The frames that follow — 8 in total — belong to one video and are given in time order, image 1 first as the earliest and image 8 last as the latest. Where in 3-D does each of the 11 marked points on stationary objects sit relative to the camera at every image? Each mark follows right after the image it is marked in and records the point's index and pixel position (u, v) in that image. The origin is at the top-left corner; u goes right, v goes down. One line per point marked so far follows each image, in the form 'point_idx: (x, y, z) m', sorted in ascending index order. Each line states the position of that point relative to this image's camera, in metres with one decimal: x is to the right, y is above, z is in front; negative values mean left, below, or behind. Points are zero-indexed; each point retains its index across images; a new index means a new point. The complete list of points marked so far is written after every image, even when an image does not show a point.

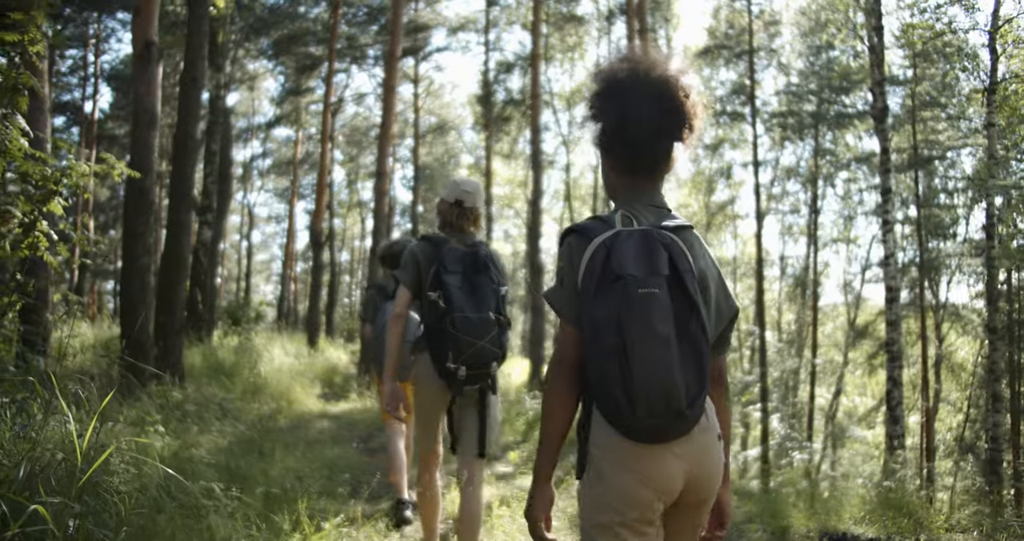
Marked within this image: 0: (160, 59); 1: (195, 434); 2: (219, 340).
0: (-3.7, +2.2, +9.9) m
1: (-2.5, -1.3, +7.3) m
2: (-4.3, -1.0, +13.8) m
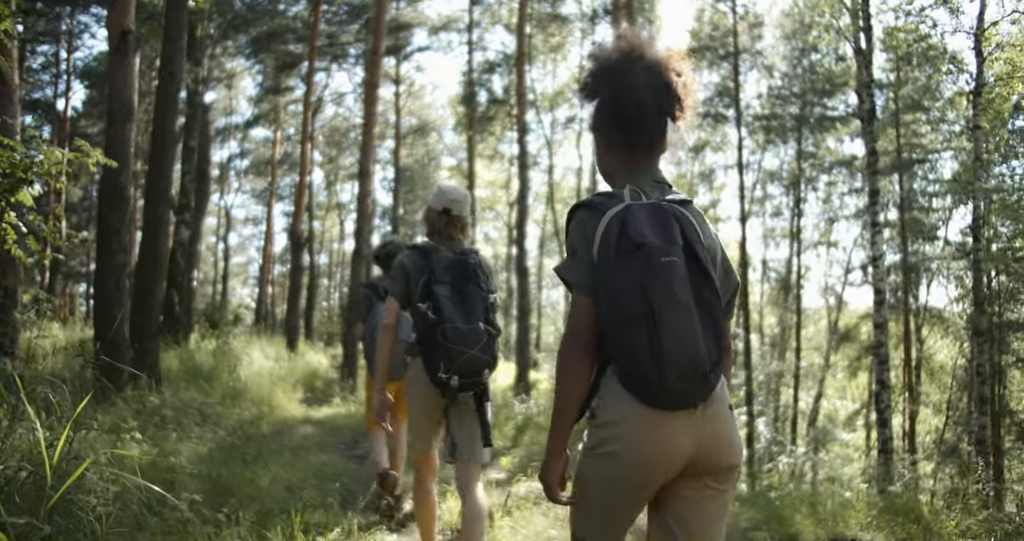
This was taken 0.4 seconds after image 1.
0: (-3.8, +2.2, +9.5) m
1: (-2.5, -1.3, +7.0) m
2: (-4.5, -1.0, +13.4) m
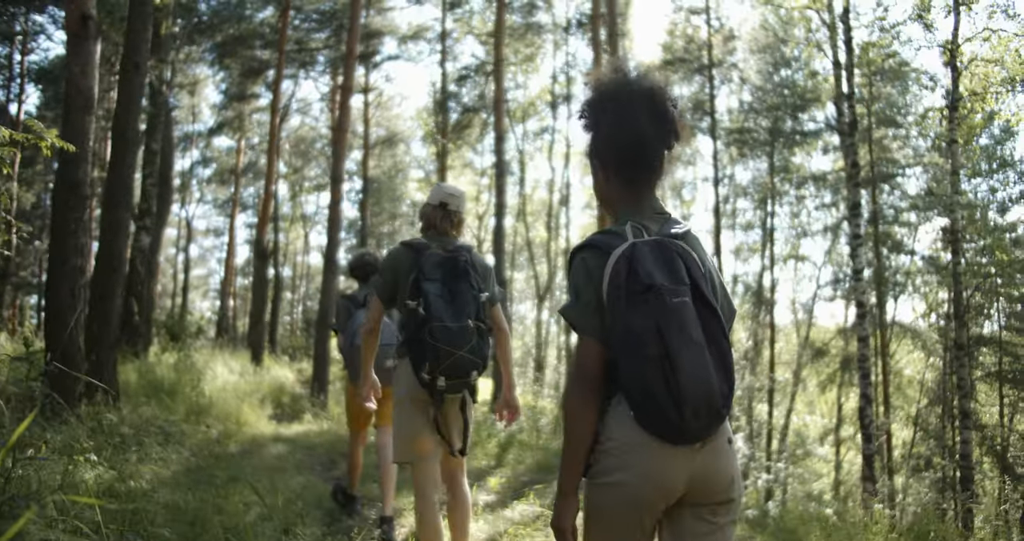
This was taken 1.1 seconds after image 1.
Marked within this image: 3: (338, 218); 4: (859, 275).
0: (-3.9, +2.2, +8.8) m
1: (-2.5, -1.3, +6.3) m
2: (-4.8, -1.2, +12.6) m
3: (-2.6, +0.8, +14.2) m
4: (+6.2, -0.1, +17.0) m
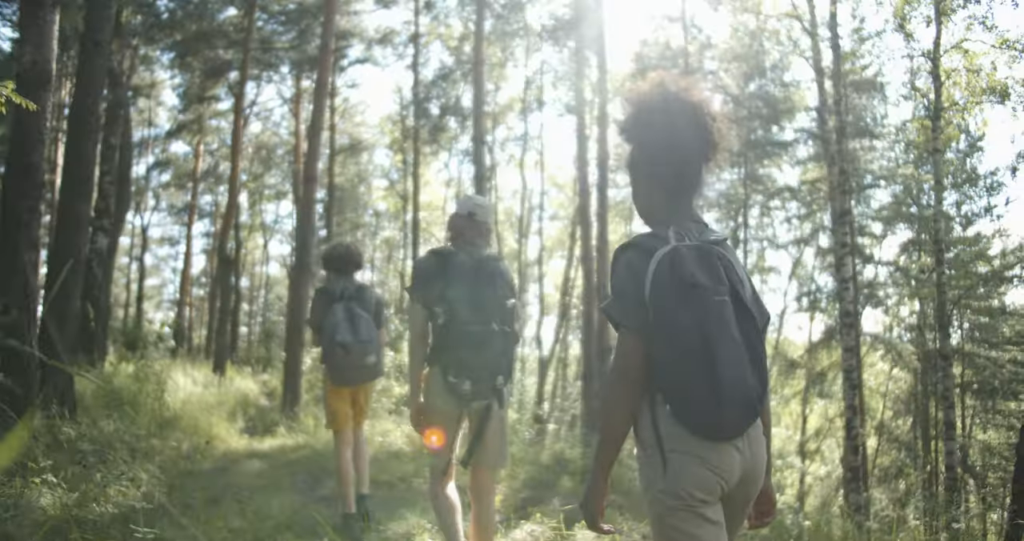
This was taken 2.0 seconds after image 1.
0: (-3.9, +2.2, +8.0) m
1: (-2.4, -1.2, +5.5) m
2: (-5.0, -1.2, +11.7) m
3: (-2.8, +0.8, +13.5) m
4: (+5.8, -0.3, +16.6) m
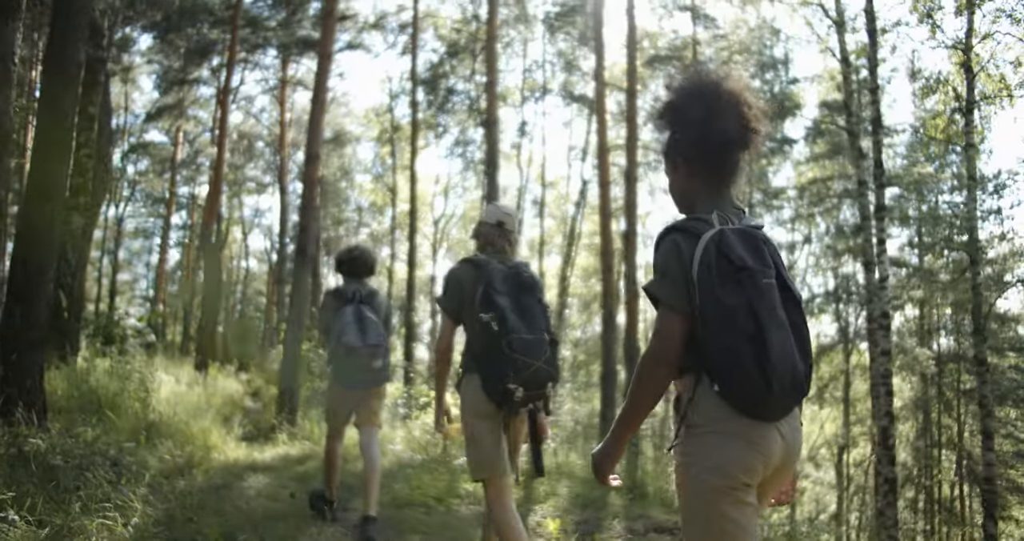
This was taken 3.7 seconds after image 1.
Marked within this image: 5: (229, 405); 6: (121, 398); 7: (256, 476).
0: (-3.5, +2.4, +6.8) m
1: (-2.0, -1.1, +4.3) m
2: (-4.7, -1.0, +10.4) m
3: (-2.6, +0.9, +12.2) m
4: (+5.9, -0.3, +15.6) m
5: (-3.5, -1.7, +11.7) m
6: (-3.5, -1.1, +8.3) m
7: (-1.8, -1.4, +6.6) m
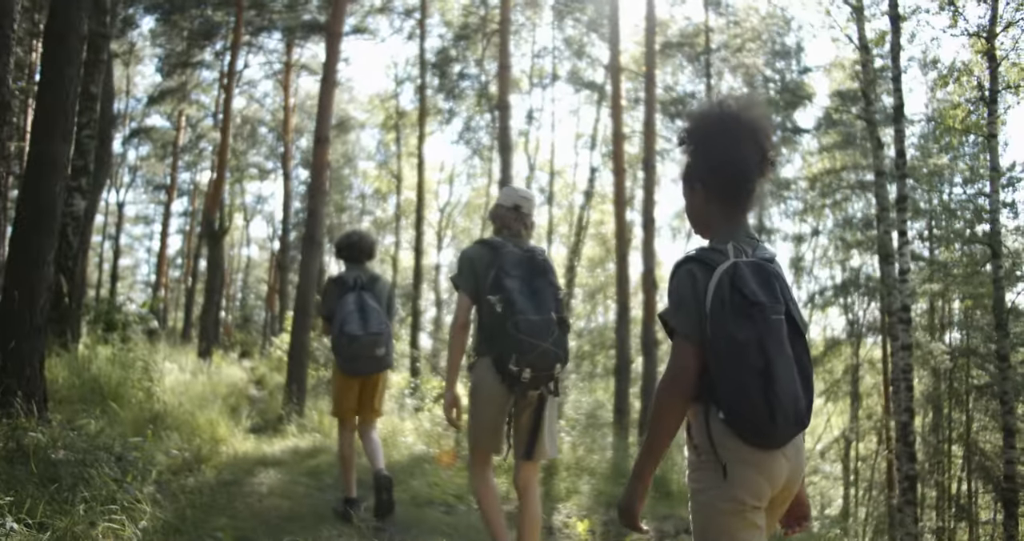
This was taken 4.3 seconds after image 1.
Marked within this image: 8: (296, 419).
0: (-3.3, +2.5, +6.4) m
1: (-1.8, -1.0, +3.9) m
2: (-4.5, -0.8, +10.1) m
3: (-2.4, +1.1, +11.8) m
4: (+6.1, -0.1, +15.3) m
5: (-3.4, -1.5, +11.4) m
6: (-3.3, -1.0, +8.0) m
7: (-1.6, -1.3, +6.3) m
8: (-2.2, -1.5, +9.3) m
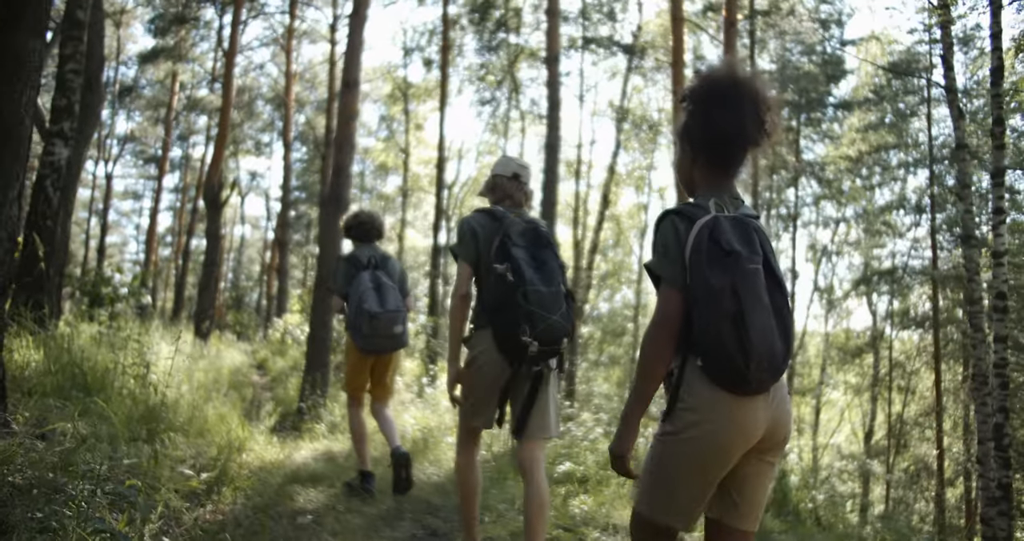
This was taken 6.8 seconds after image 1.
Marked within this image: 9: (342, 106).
0: (-2.6, +2.8, +4.7) m
1: (-1.2, -0.8, +2.3) m
2: (-3.9, -0.5, +8.4) m
3: (-1.8, +1.4, +10.1) m
4: (+6.7, +0.1, +13.7) m
5: (-2.8, -1.2, +9.7) m
6: (-2.7, -0.7, +6.3) m
7: (-1.0, -1.1, +4.6) m
8: (-1.6, -1.2, +7.7) m
9: (-1.8, +1.7, +10.2) m
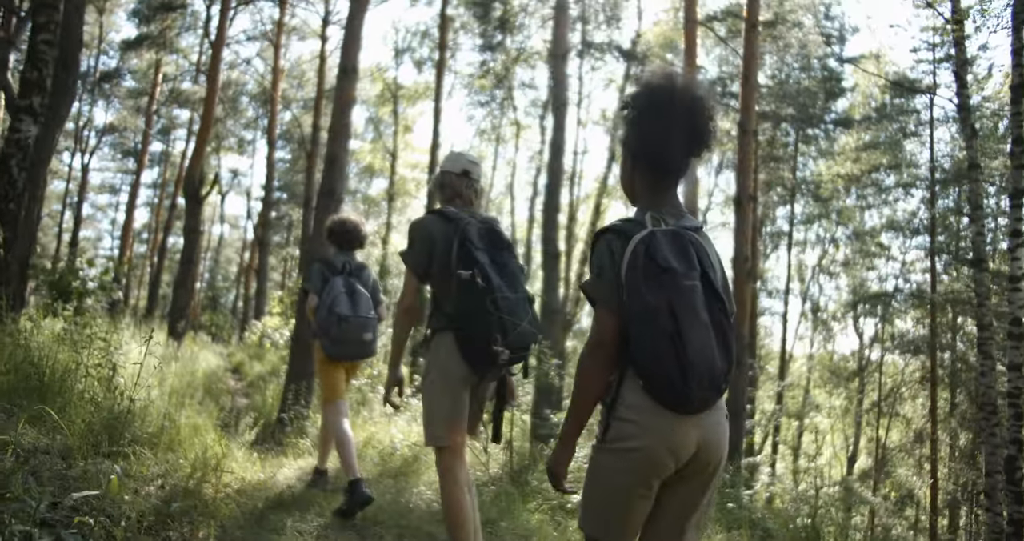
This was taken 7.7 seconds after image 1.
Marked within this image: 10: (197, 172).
0: (-2.3, +2.8, +4.0) m
1: (-1.0, -0.7, +1.6) m
2: (-3.9, -0.4, +7.6) m
3: (-1.7, +1.4, +9.5) m
4: (+6.6, -0.2, +13.2) m
5: (-2.8, -1.1, +9.0) m
6: (-2.6, -0.6, +5.6) m
7: (-0.9, -1.1, +3.9) m
8: (-1.5, -1.2, +7.0) m
9: (-1.8, +1.7, +9.5) m
10: (-6.7, +2.1, +19.8) m
